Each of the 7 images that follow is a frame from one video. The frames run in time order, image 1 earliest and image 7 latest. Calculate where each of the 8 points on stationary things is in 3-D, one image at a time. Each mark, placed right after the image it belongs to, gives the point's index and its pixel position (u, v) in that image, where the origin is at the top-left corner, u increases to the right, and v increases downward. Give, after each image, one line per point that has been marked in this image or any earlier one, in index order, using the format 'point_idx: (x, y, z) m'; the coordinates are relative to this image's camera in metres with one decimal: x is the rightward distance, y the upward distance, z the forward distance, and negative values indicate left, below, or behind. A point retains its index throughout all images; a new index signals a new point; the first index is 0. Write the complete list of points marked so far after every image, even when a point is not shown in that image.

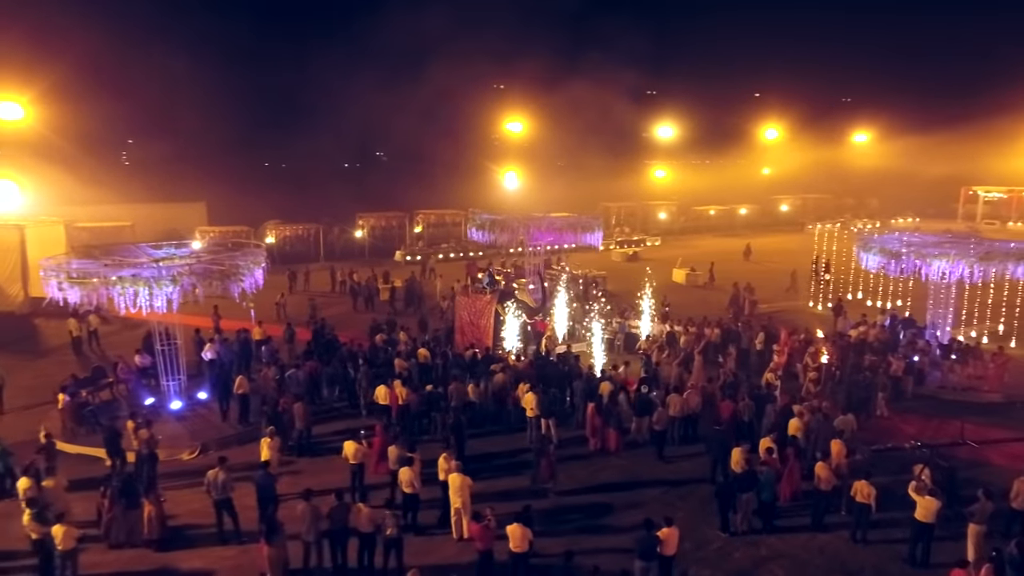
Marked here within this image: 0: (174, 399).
0: (-6.6, -2.2, +14.6) m
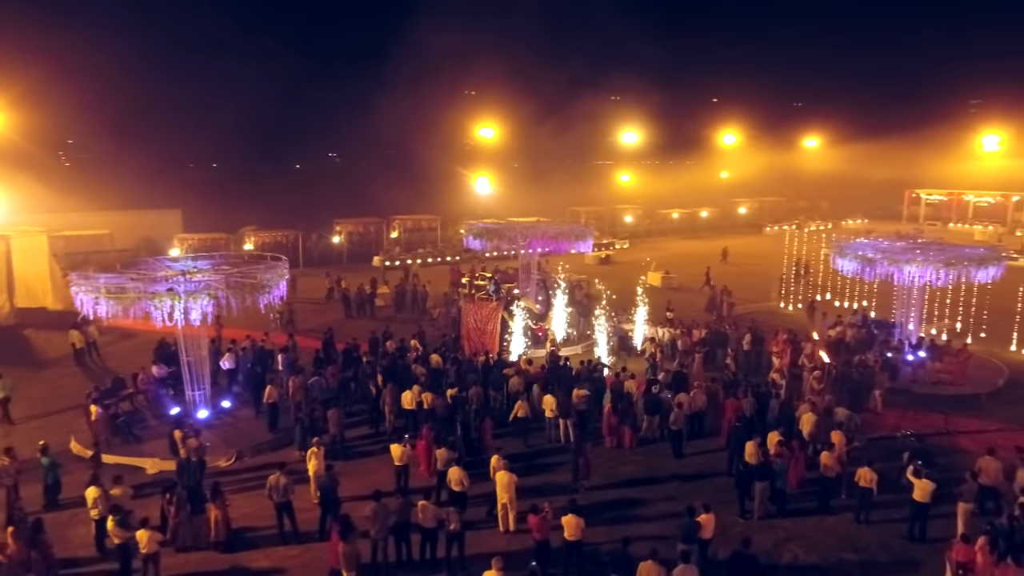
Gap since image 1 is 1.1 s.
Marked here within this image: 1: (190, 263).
0: (-6.3, -2.4, +15.0) m
1: (-7.0, +0.6, +16.2) m
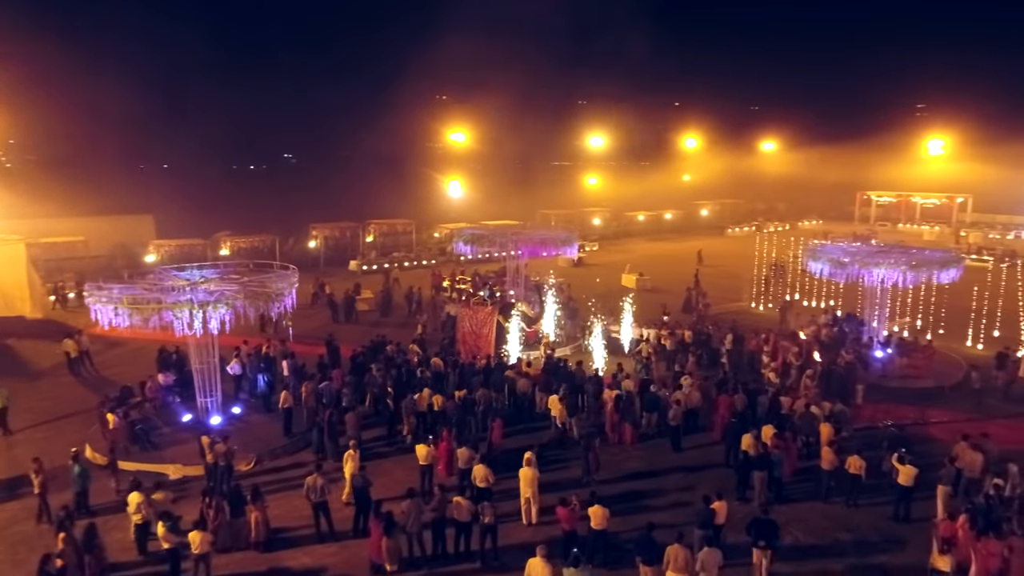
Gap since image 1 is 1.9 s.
0: (-6.1, -2.6, +15.4) m
1: (-7.0, +0.4, +16.5) m
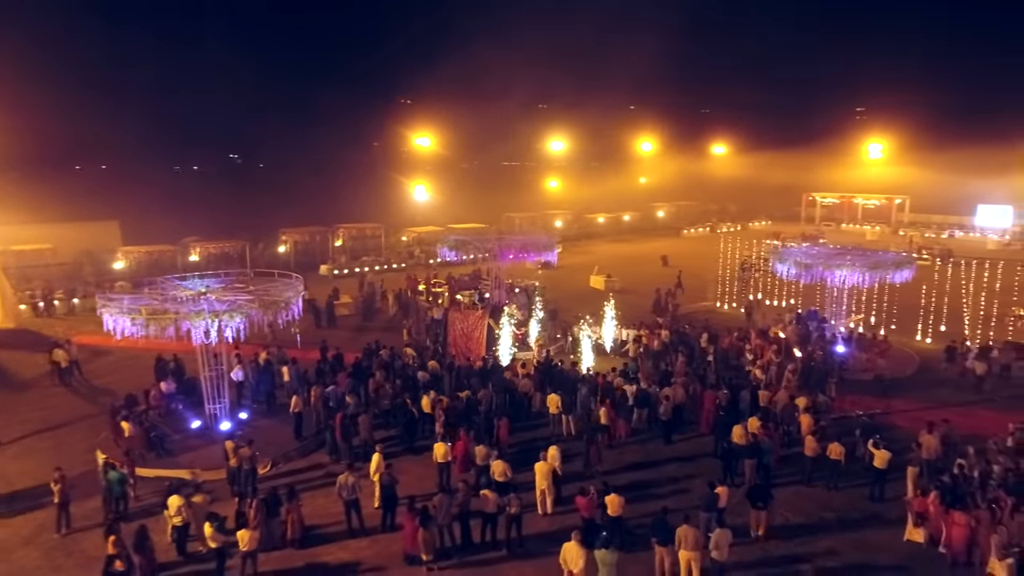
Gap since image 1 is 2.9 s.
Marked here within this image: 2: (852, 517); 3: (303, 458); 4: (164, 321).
0: (-6.1, -2.8, +15.9) m
1: (-7.1, +0.2, +16.9) m
2: (+5.7, -3.8, +12.5) m
3: (-4.2, -3.4, +14.9) m
4: (-6.6, -0.6, +14.1) m
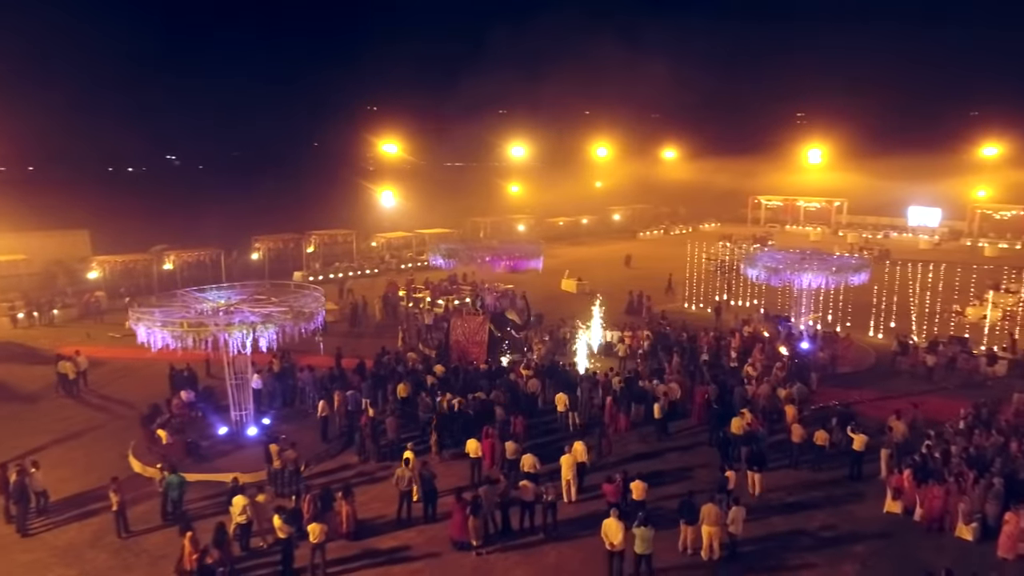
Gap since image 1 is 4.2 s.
0: (-5.8, -3.1, +16.7) m
1: (-7.0, -0.1, +17.7) m
2: (+6.2, -3.9, +14.2) m
3: (-3.8, -3.6, +15.8) m
4: (-6.2, -0.9, +14.9) m
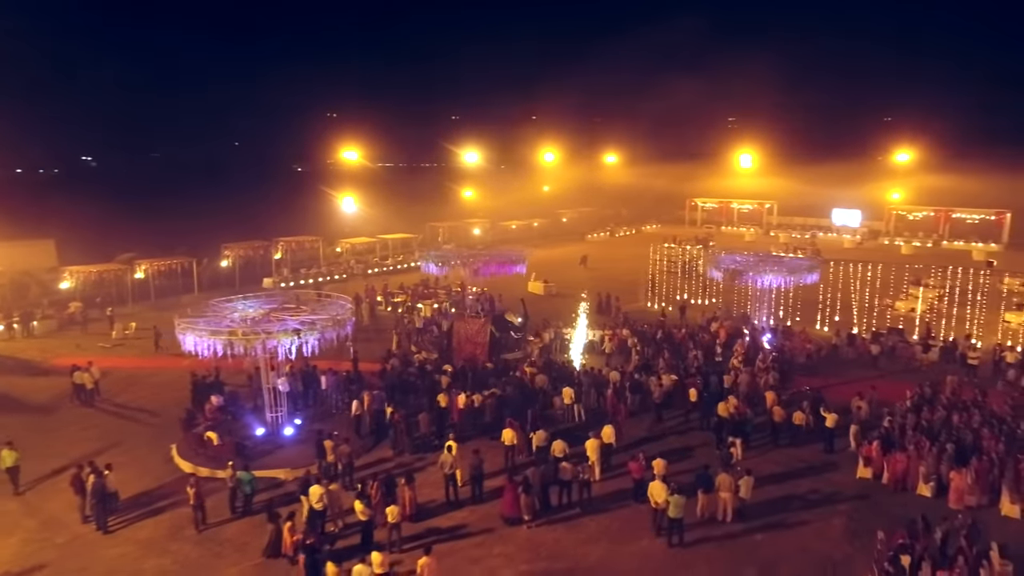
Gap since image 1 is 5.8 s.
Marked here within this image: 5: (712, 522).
0: (-5.4, -3.3, +17.9) m
1: (-6.7, -0.4, +18.8) m
2: (+6.8, -4.0, +16.7) m
3: (-3.3, -3.8, +17.3) m
4: (-5.6, -1.2, +16.1) m
5: (+3.8, -4.4, +14.1) m
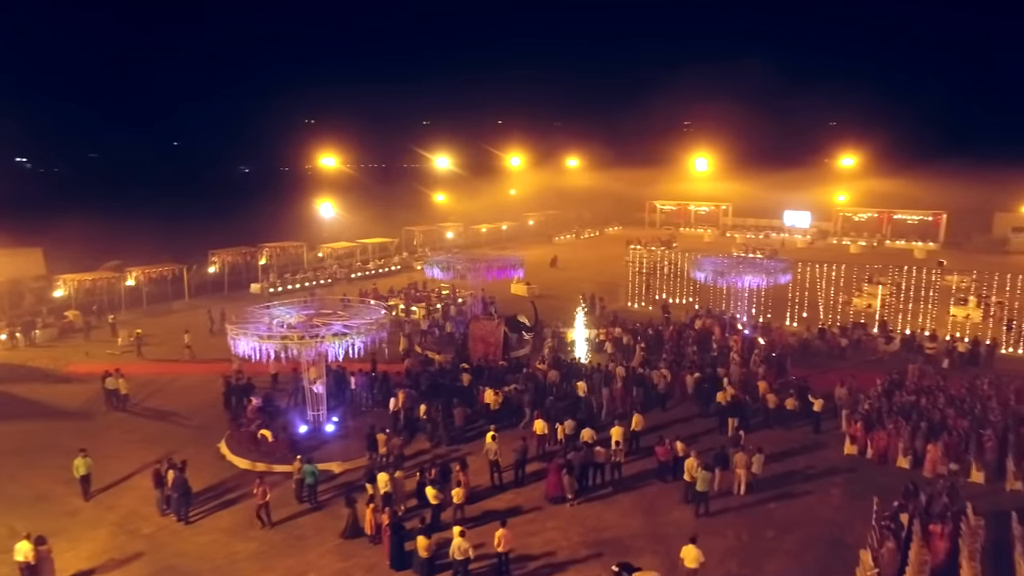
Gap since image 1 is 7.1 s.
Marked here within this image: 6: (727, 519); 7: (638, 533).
0: (-4.8, -3.5, +19.3) m
1: (-6.1, -0.6, +20.0) m
2: (+7.6, -4.0, +19.0) m
3: (-2.6, -4.0, +18.8) m
4: (-4.9, -1.3, +17.5) m
5: (+4.7, -4.5, +16.2) m
6: (+4.4, -4.7, +15.1) m
7: (+2.5, -4.8, +14.5) m
